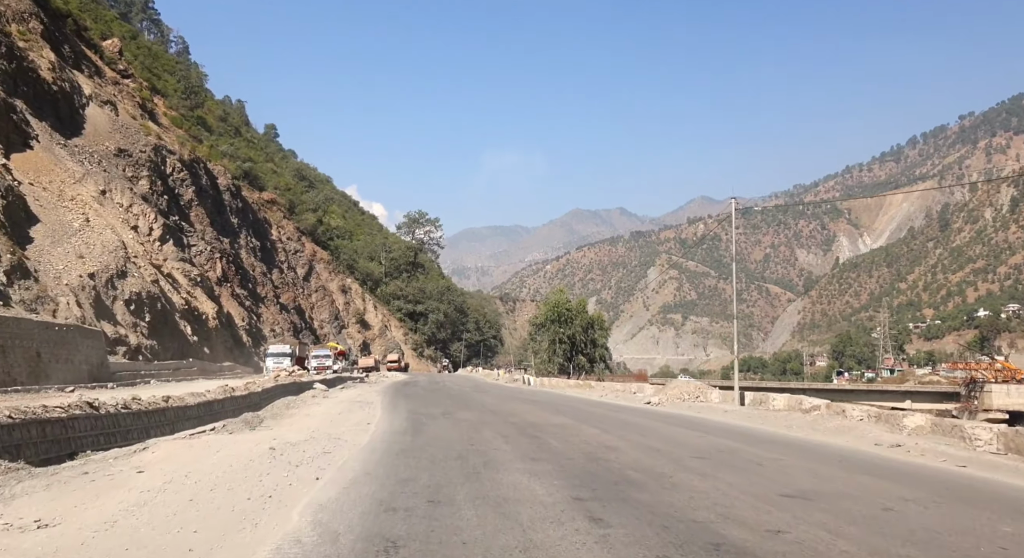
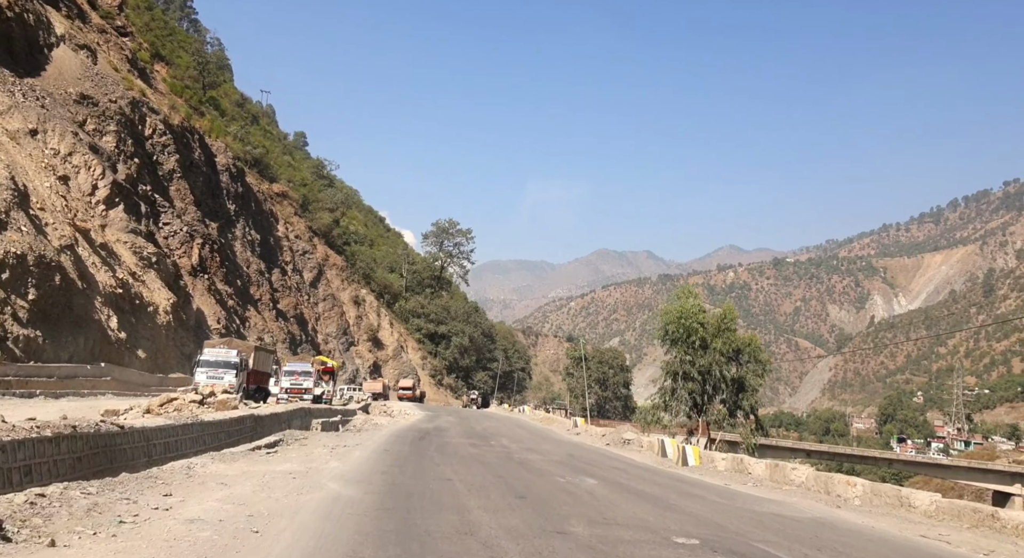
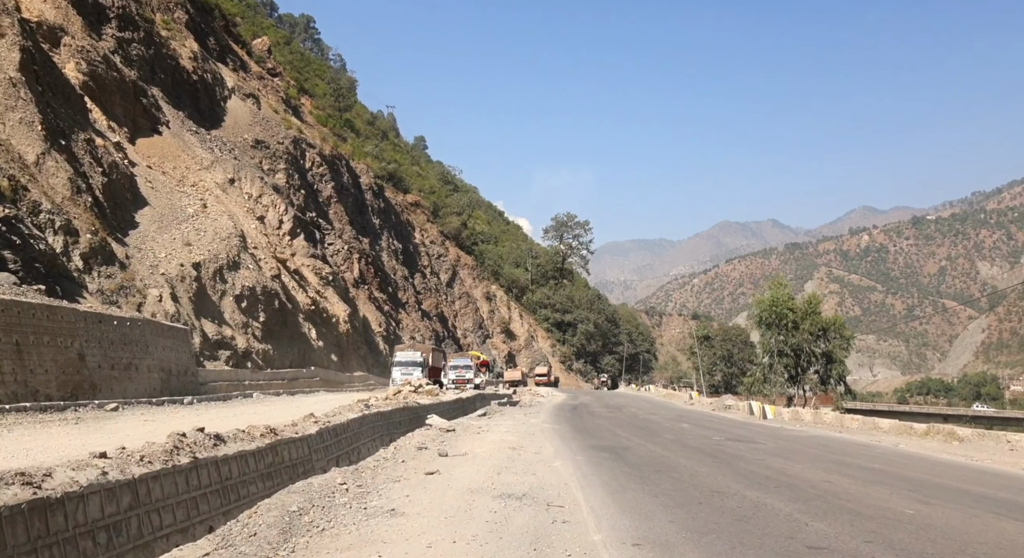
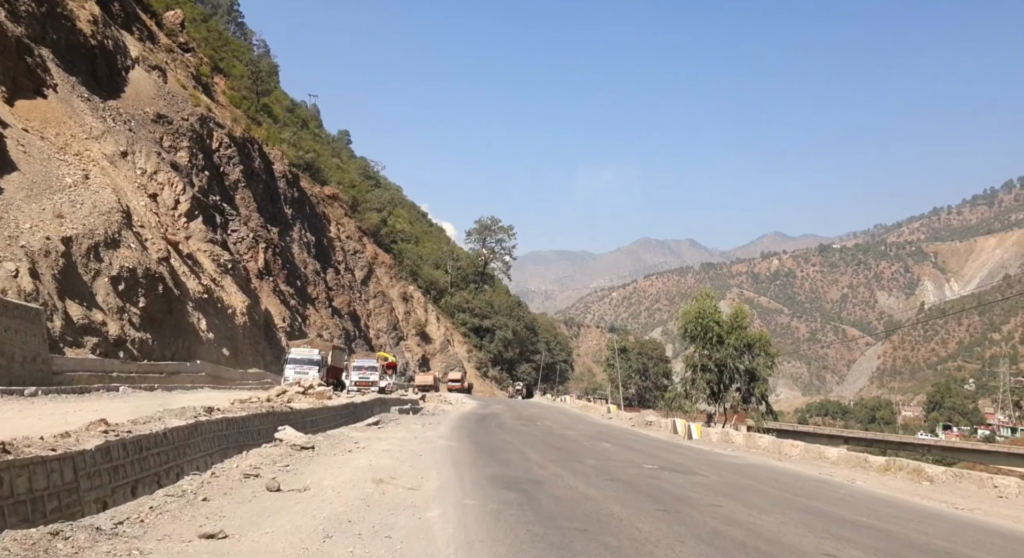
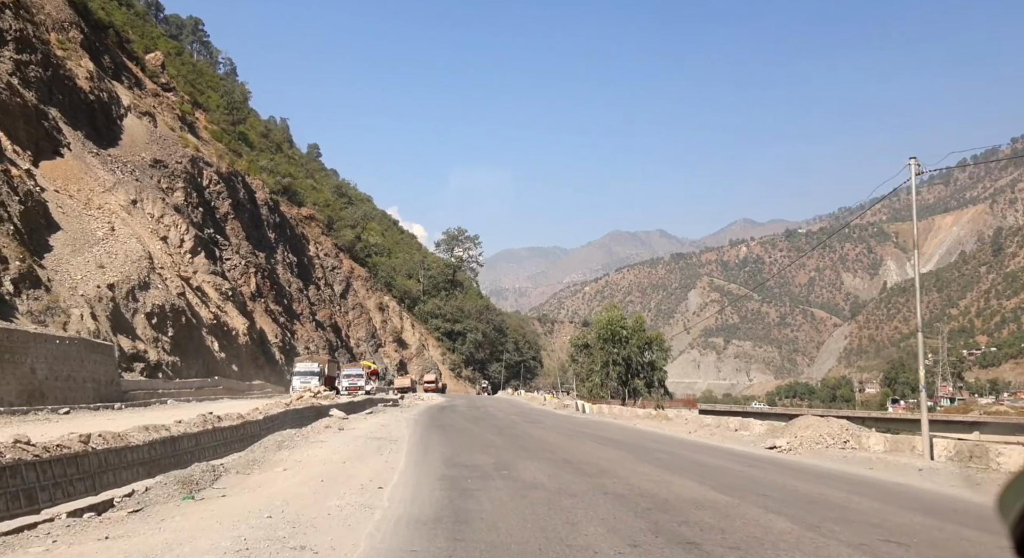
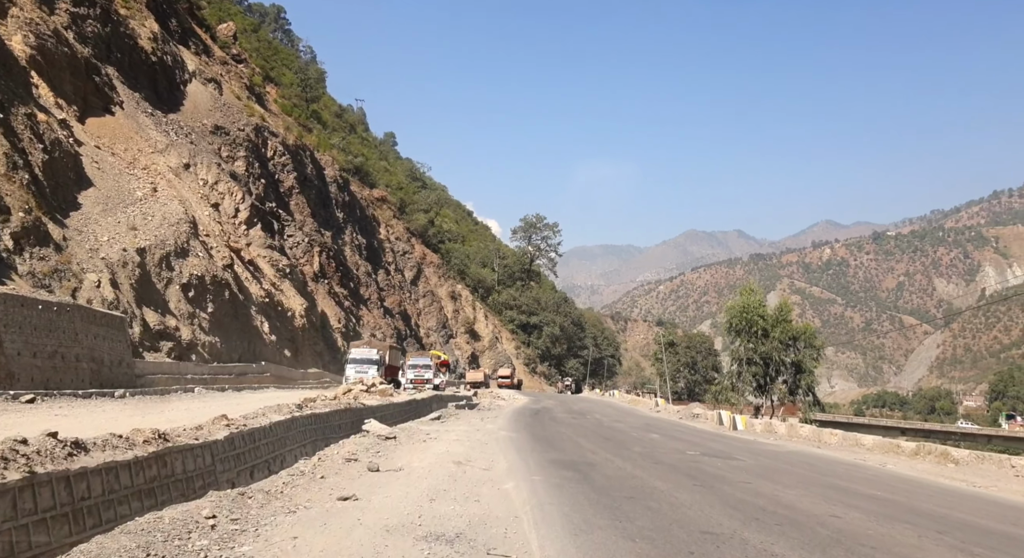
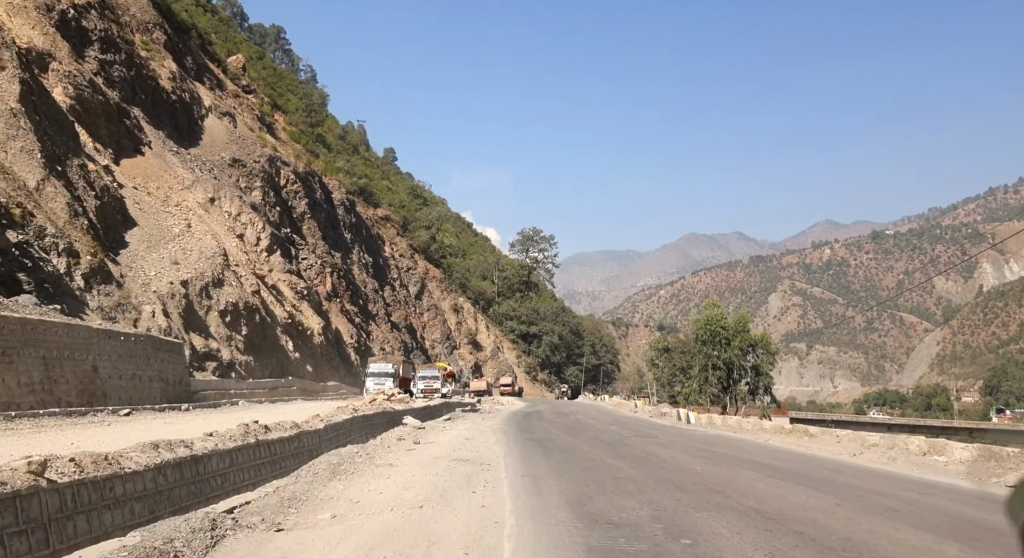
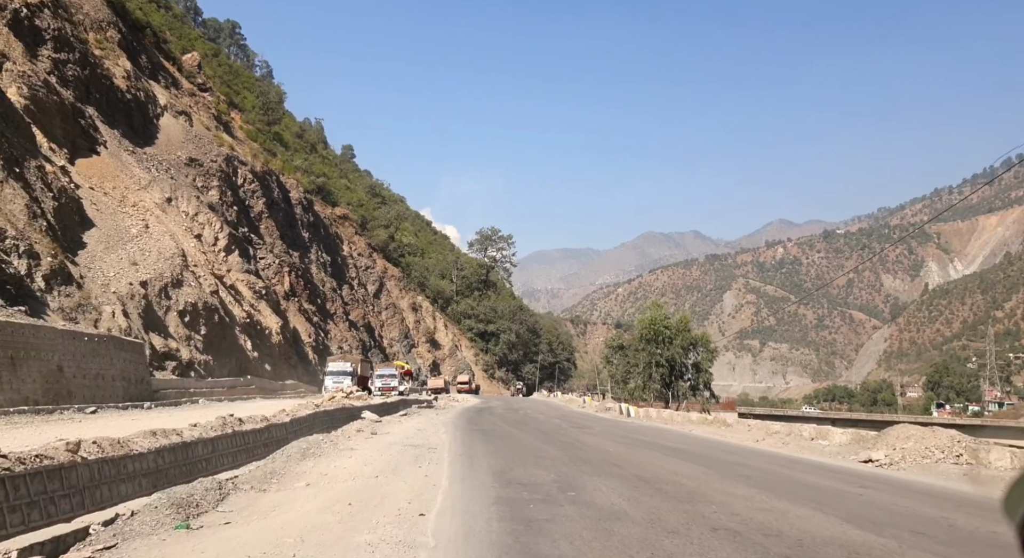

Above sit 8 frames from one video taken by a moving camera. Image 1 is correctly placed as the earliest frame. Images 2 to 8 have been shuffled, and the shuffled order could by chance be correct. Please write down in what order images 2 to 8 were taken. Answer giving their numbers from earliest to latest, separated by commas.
5, 8, 7, 3, 6, 4, 2
